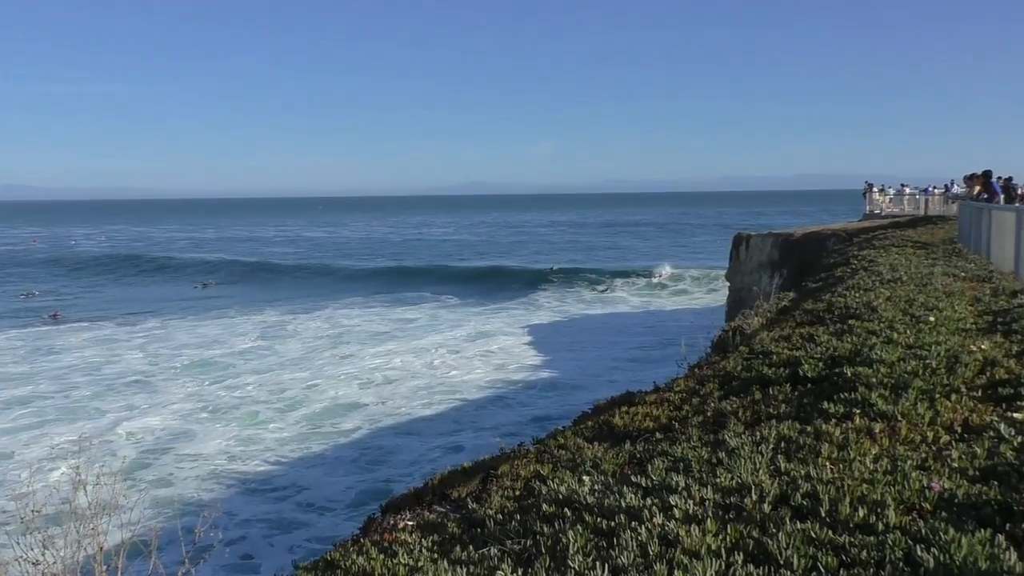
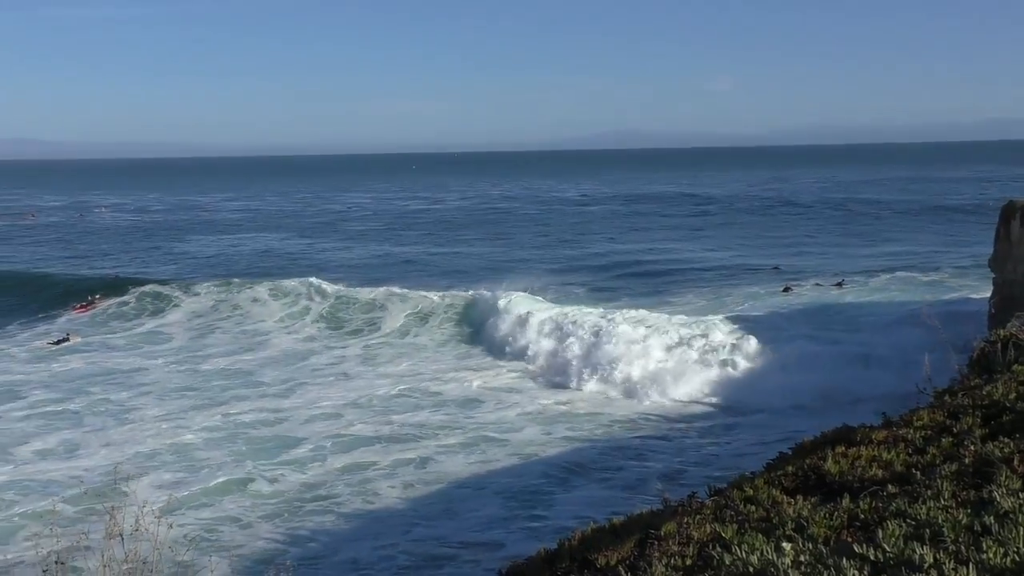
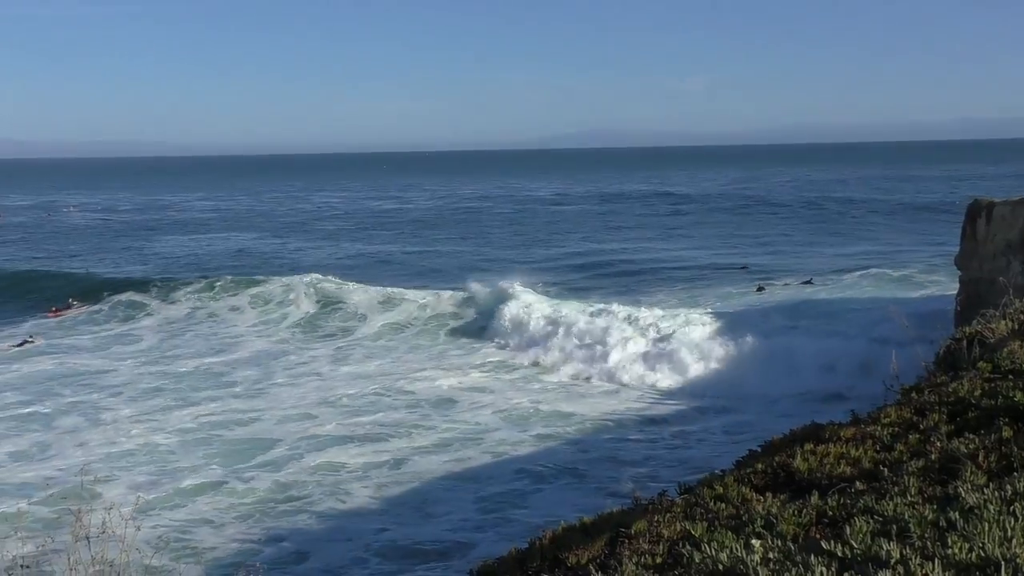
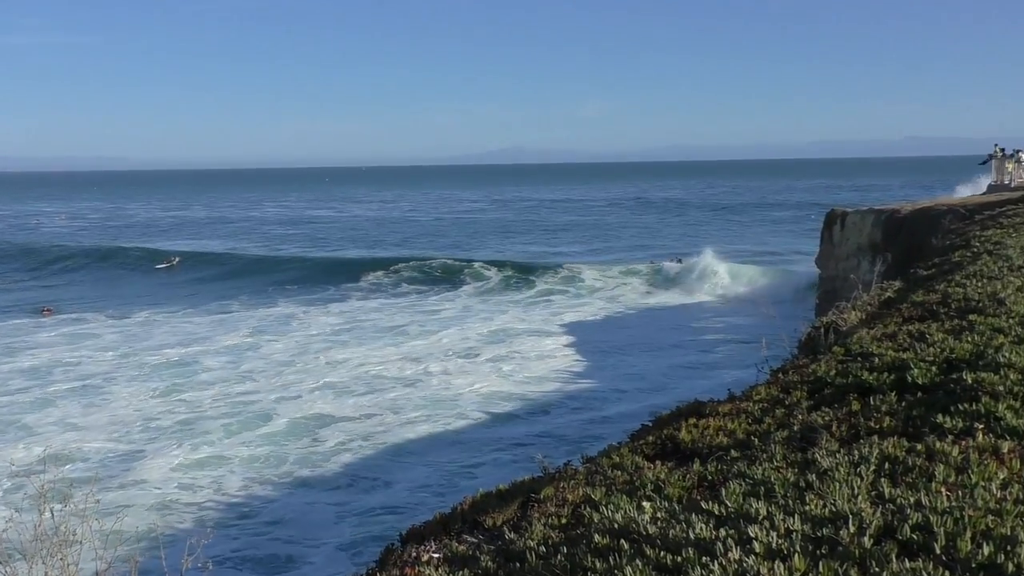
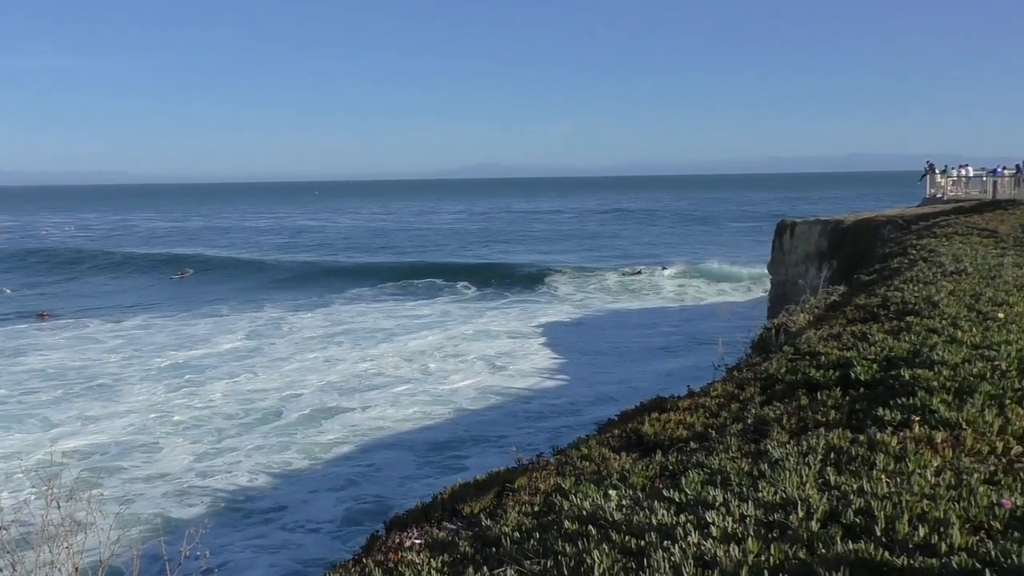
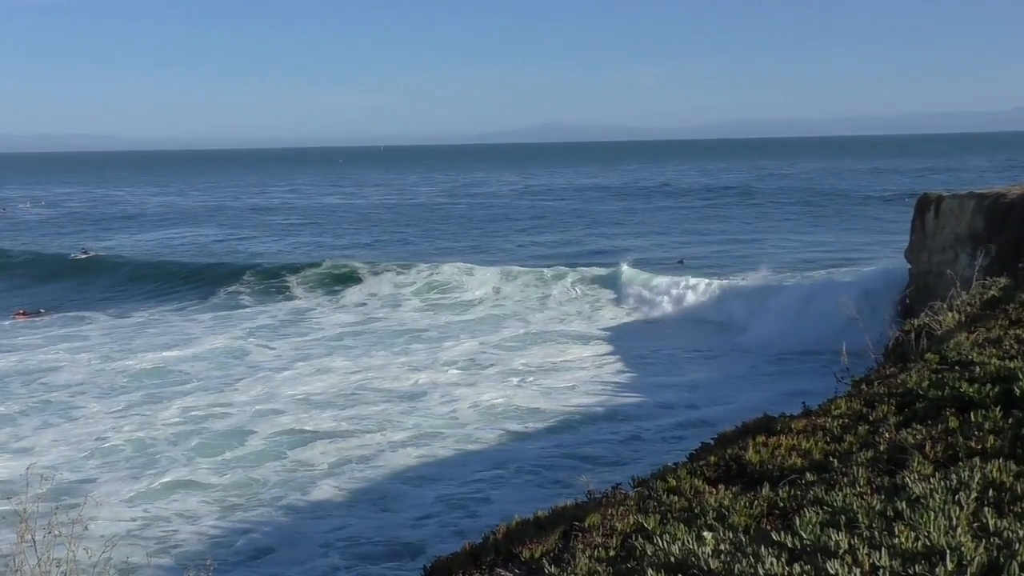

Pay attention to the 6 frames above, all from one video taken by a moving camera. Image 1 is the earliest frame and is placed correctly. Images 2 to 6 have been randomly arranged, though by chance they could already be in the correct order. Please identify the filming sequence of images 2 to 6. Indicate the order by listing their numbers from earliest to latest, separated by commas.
5, 4, 6, 3, 2
